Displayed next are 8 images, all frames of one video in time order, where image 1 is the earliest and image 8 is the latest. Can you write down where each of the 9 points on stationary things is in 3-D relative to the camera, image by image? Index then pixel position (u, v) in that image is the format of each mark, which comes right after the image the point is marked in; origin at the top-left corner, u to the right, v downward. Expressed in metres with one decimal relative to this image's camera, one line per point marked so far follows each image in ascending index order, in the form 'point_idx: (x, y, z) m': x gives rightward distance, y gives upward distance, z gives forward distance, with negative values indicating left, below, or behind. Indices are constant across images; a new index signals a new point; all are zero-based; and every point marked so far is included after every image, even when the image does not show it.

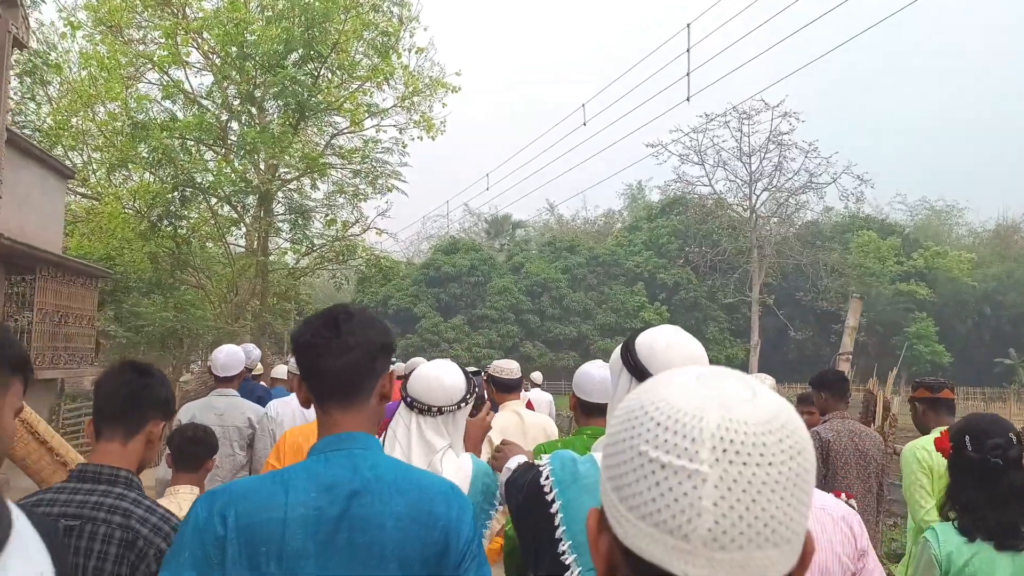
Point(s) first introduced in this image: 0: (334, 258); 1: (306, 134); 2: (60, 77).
0: (-3.0, +0.5, +12.2) m
1: (-3.4, +2.6, +12.0) m
2: (-7.4, +3.4, +11.9) m
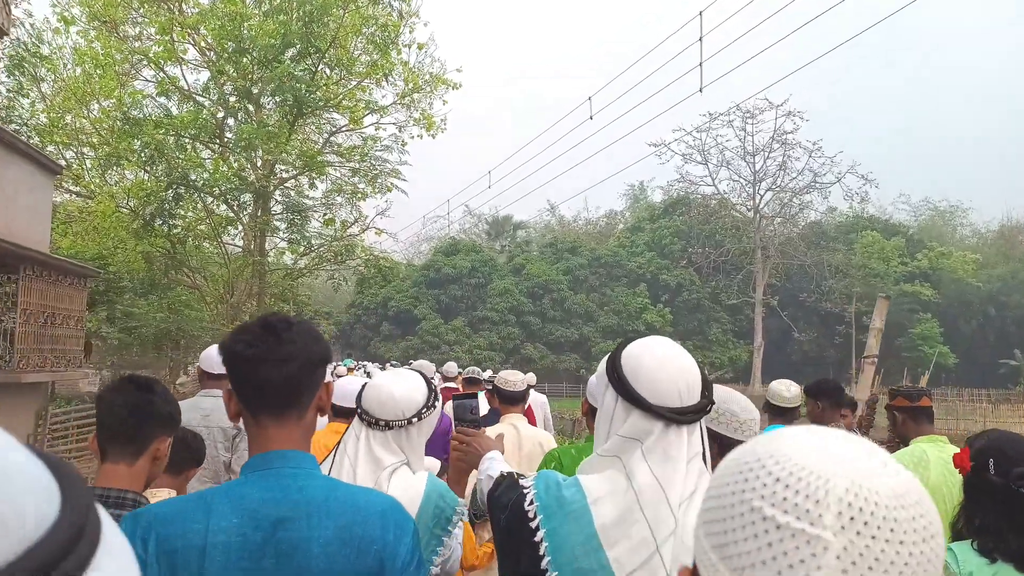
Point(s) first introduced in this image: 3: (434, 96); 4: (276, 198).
0: (-3.0, +0.5, +12.0) m
1: (-3.4, +2.6, +11.8) m
2: (-7.3, +3.4, +11.7) m
3: (-1.5, +3.6, +13.7) m
4: (-3.6, +1.4, +11.3) m
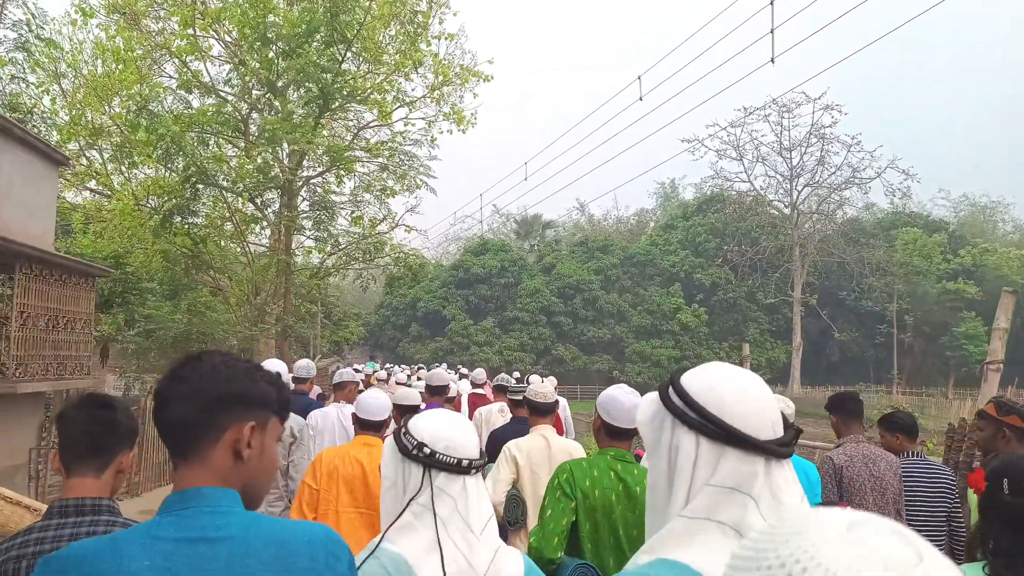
0: (-2.4, +0.5, +11.5) m
1: (-2.8, +2.5, +11.4) m
2: (-6.8, +3.4, +11.4) m
3: (-0.9, +3.6, +13.2) m
4: (-3.1, +1.4, +10.8) m
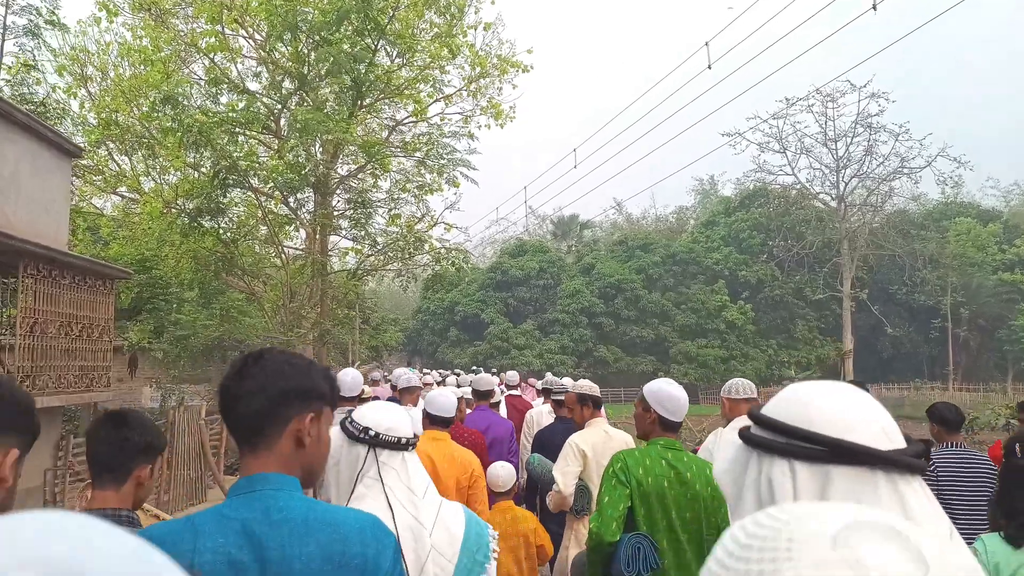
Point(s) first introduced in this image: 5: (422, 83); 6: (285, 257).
0: (-1.7, +0.5, +11.0) m
1: (-2.2, +2.5, +10.9) m
2: (-6.2, +3.2, +11.1) m
3: (-0.2, +3.6, +12.6) m
4: (-2.5, +1.4, +10.3) m
5: (-1.4, +3.2, +11.2) m
6: (-3.3, +0.4, +10.5) m
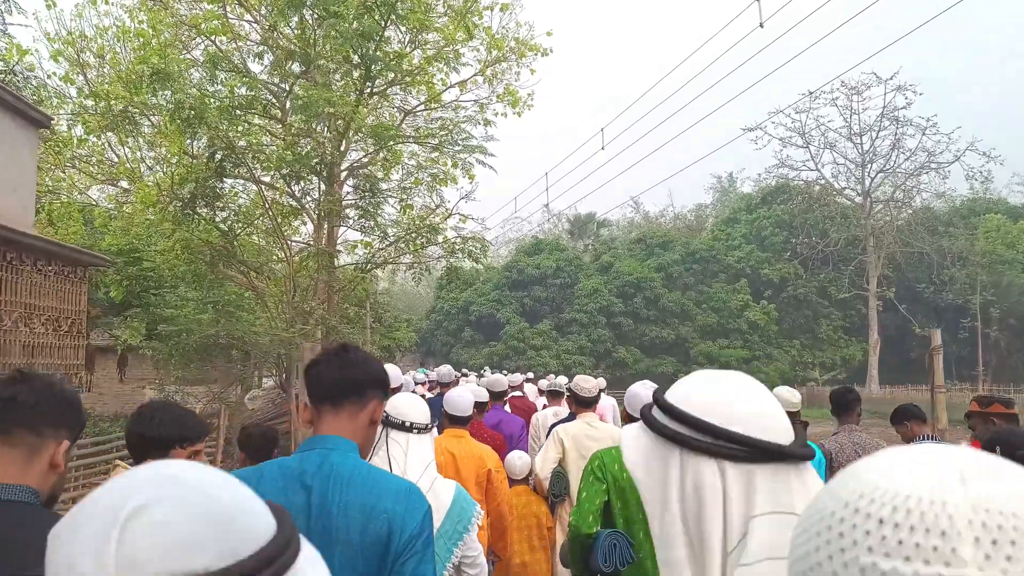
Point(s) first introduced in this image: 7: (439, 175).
0: (-1.5, +0.6, +10.4) m
1: (-1.9, +2.6, +10.3) m
2: (-5.9, +3.3, +10.6) m
3: (+0.1, +3.6, +12.0) m
4: (-2.2, +1.4, +9.7) m
5: (-1.1, +3.3, +10.6) m
6: (-3.0, +0.5, +9.9) m
7: (-1.0, +1.6, +10.5) m
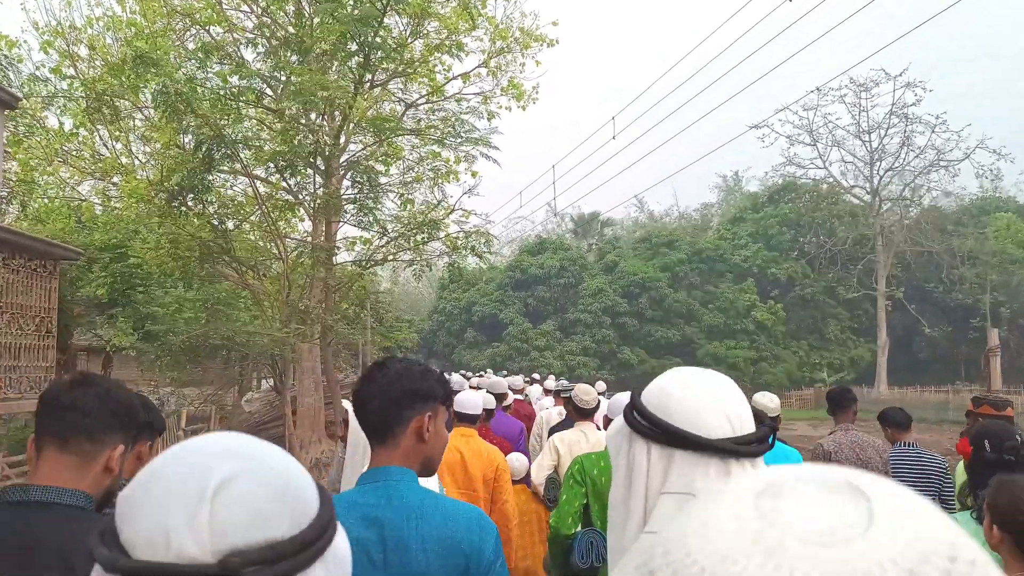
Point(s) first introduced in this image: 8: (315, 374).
0: (-1.4, +0.6, +10.0) m
1: (-1.9, +2.6, +9.9) m
2: (-5.8, +3.3, +10.3) m
3: (+0.2, +3.7, +11.6) m
4: (-2.1, +1.4, +9.4) m
5: (-1.1, +3.3, +10.2) m
6: (-3.0, +0.5, +9.5) m
7: (-1.0, +1.7, +10.1) m
8: (-2.8, -1.2, +10.5) m
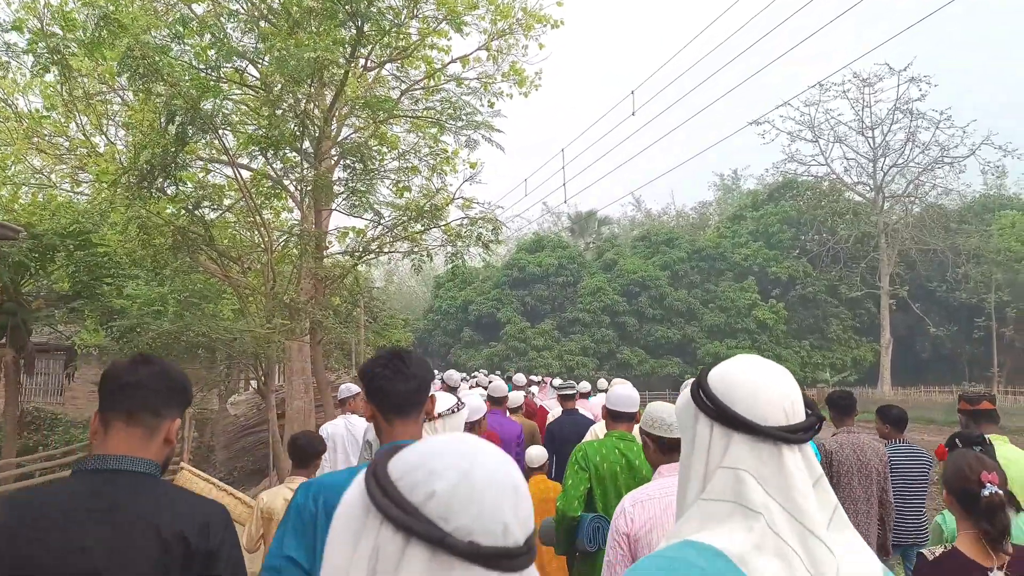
0: (-1.3, +0.6, +9.4) m
1: (-1.8, +2.7, +9.2) m
2: (-5.8, +3.4, +9.6) m
3: (+0.2, +3.7, +10.9) m
4: (-2.1, +1.5, +8.7) m
5: (-1.0, +3.4, +9.6) m
6: (-2.9, +0.6, +8.9) m
7: (-0.9, +1.7, +9.5) m
8: (-2.8, -1.2, +9.9) m
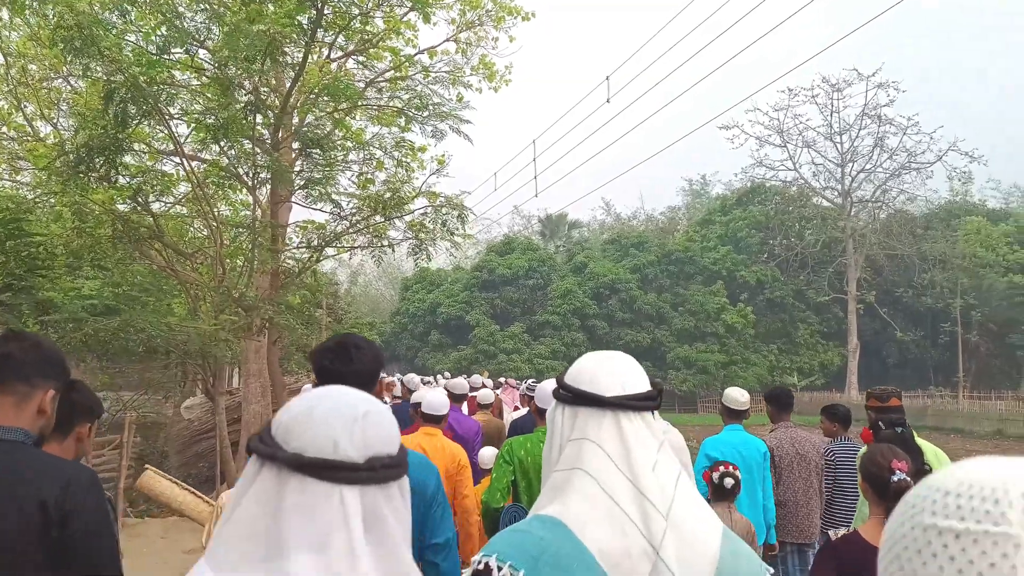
0: (-1.7, +0.7, +8.9) m
1: (-2.2, +2.7, +8.8) m
2: (-6.2, +3.4, +9.0) m
3: (-0.2, +3.7, +10.6) m
4: (-2.5, +1.5, +8.2) m
5: (-1.4, +3.4, +9.2) m
6: (-3.3, +0.6, +8.4) m
7: (-1.3, +1.7, +9.1) m
8: (-3.2, -1.2, +9.4) m
